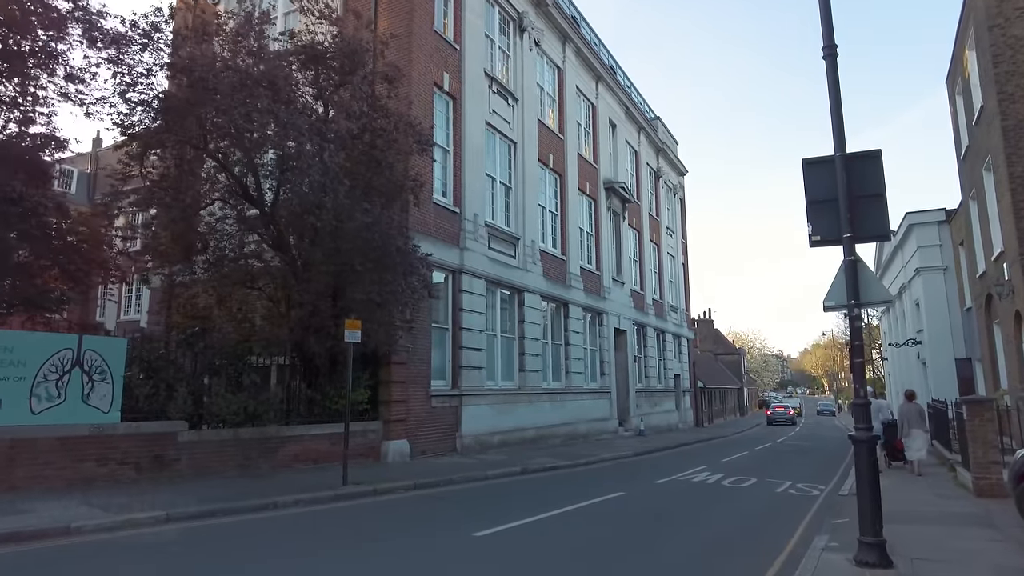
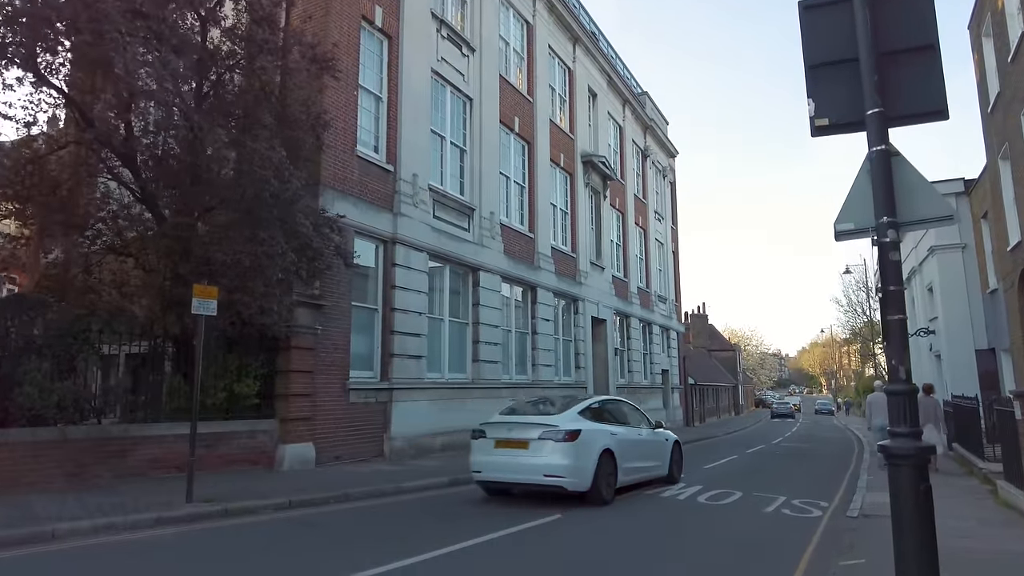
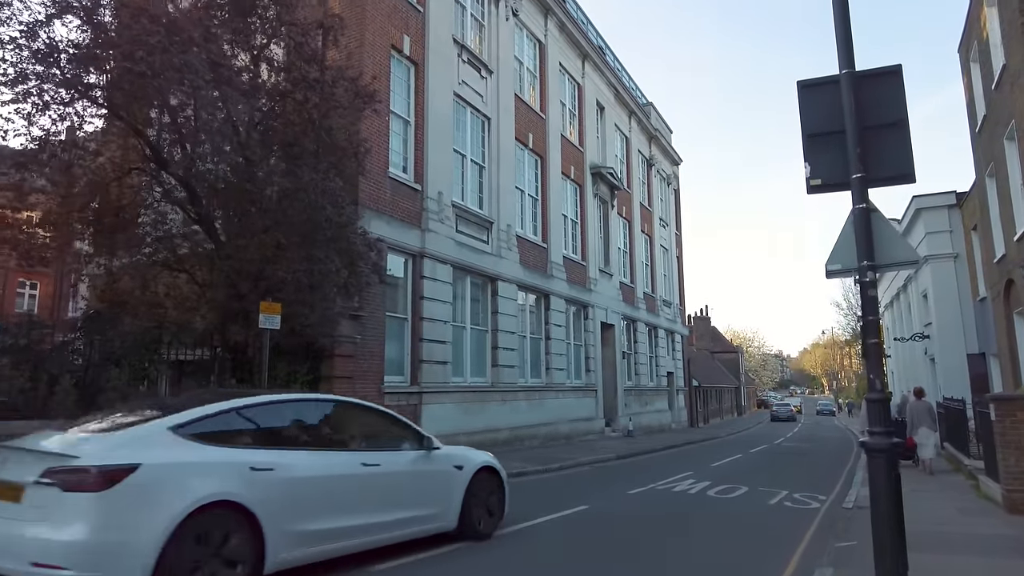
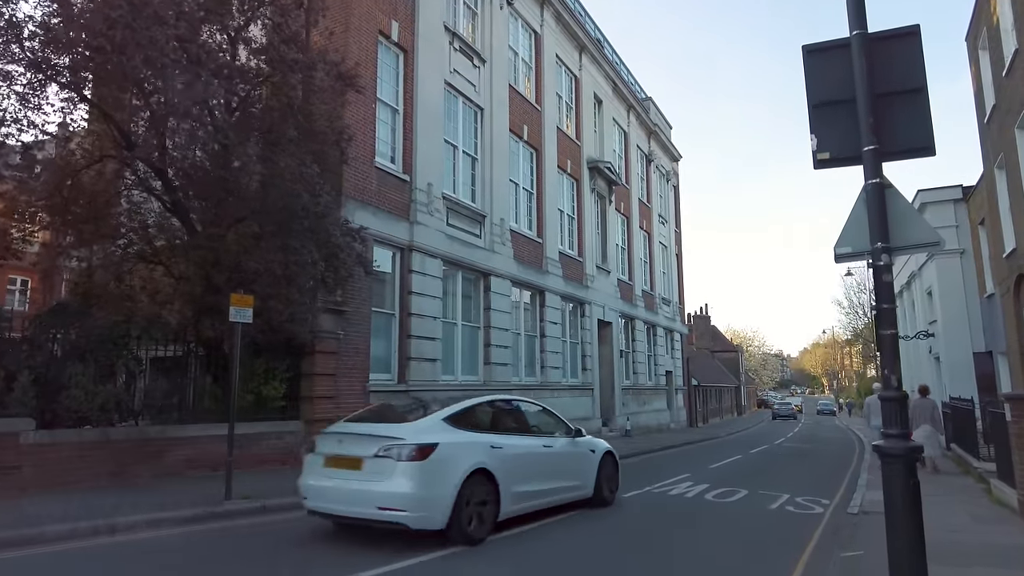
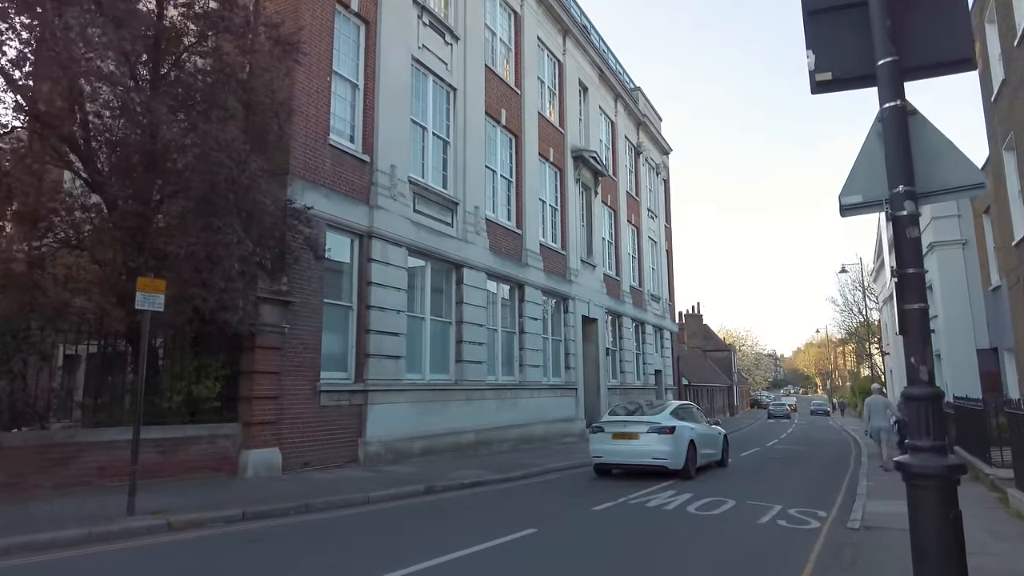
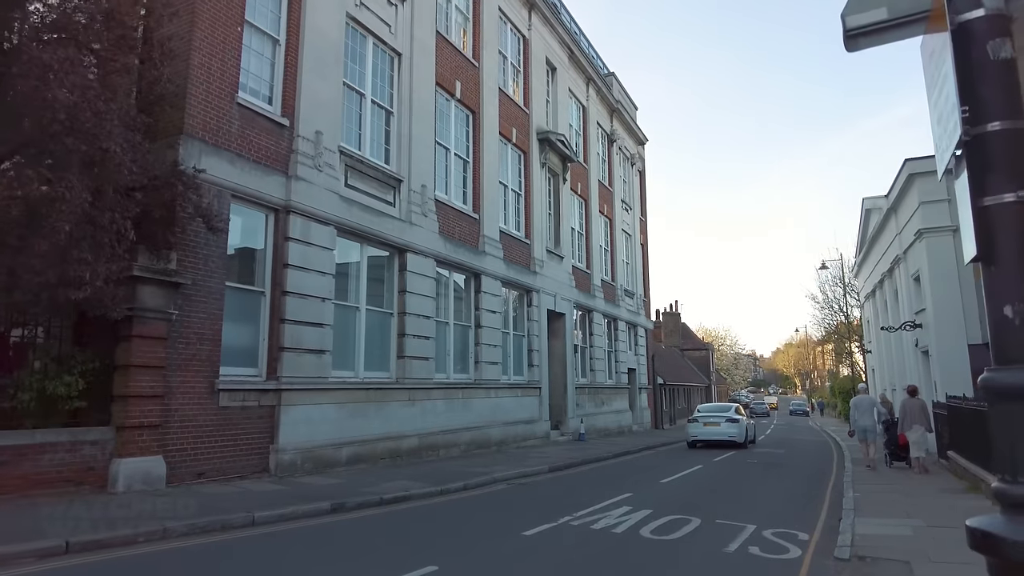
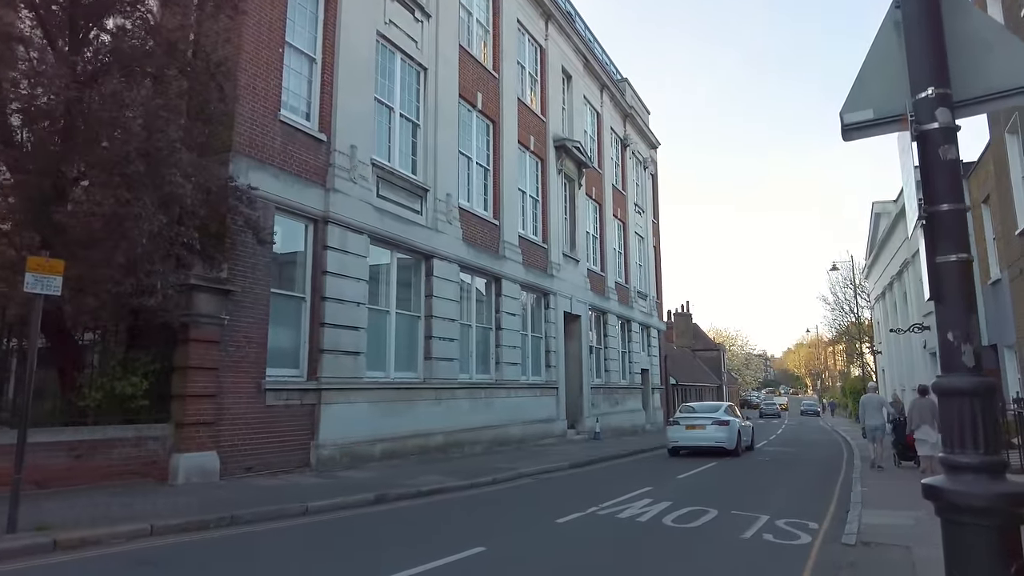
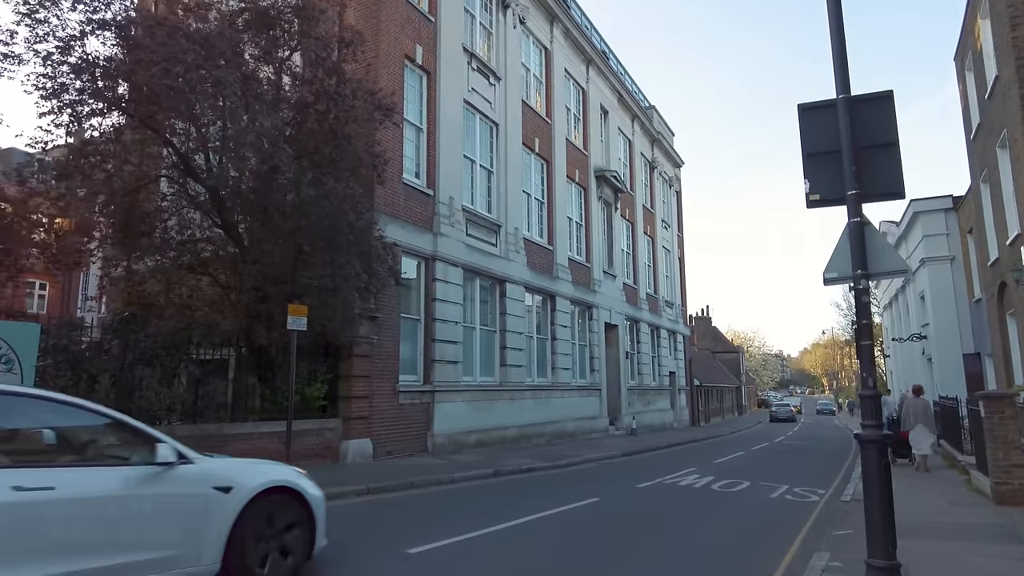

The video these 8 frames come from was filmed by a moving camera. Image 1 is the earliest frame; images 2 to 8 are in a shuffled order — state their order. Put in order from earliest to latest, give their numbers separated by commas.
8, 3, 4, 2, 5, 7, 6
